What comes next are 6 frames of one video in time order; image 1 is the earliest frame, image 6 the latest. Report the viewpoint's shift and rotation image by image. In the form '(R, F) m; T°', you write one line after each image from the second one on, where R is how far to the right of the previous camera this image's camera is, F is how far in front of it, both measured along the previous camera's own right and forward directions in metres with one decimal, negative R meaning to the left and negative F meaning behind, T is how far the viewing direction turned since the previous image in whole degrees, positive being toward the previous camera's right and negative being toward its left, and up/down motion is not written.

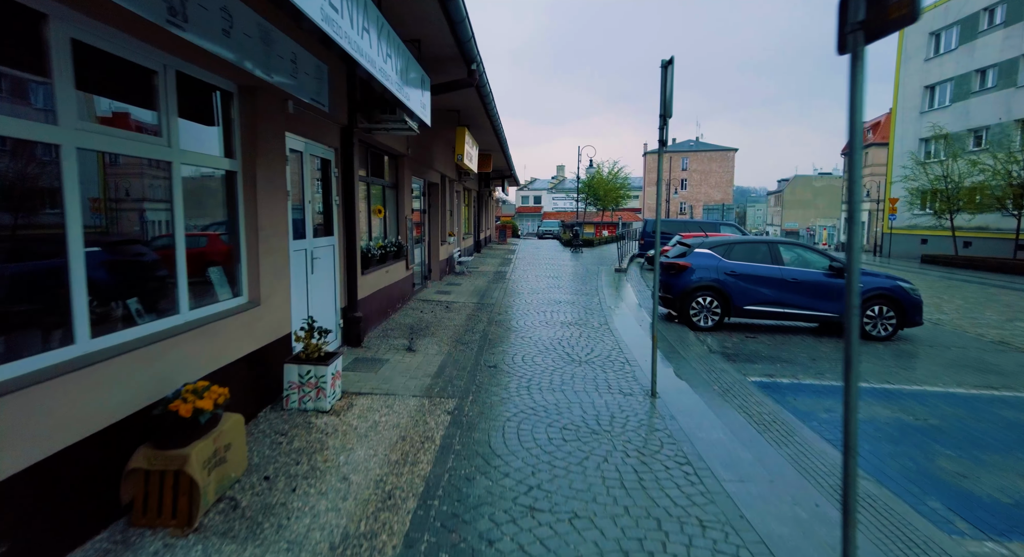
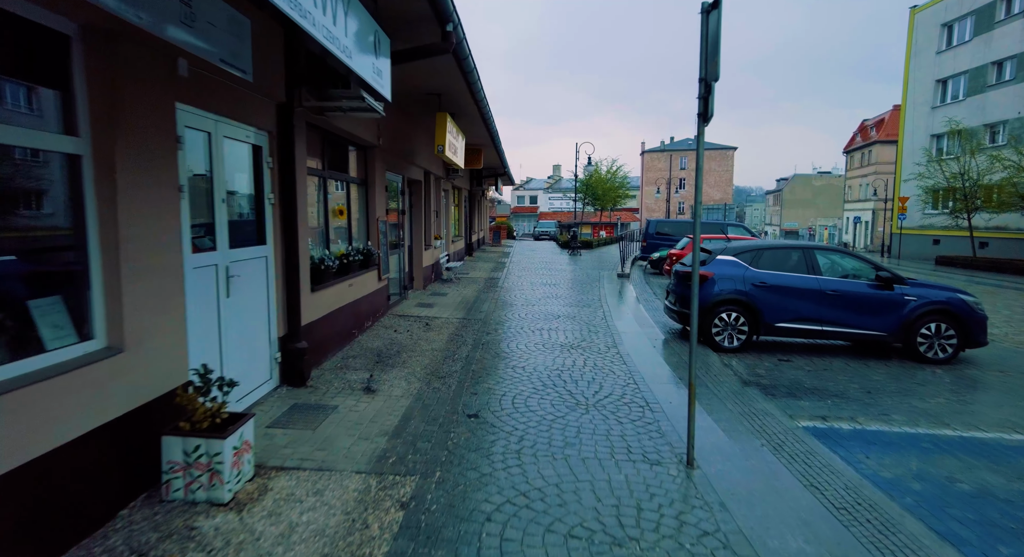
(+0.1, +1.4) m; 0°
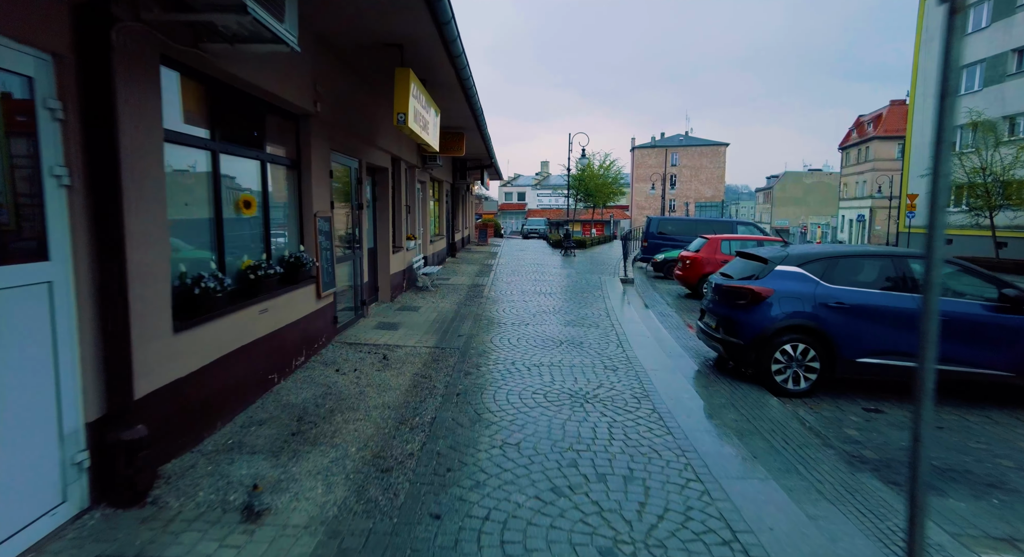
(0.0, +2.1) m; +1°
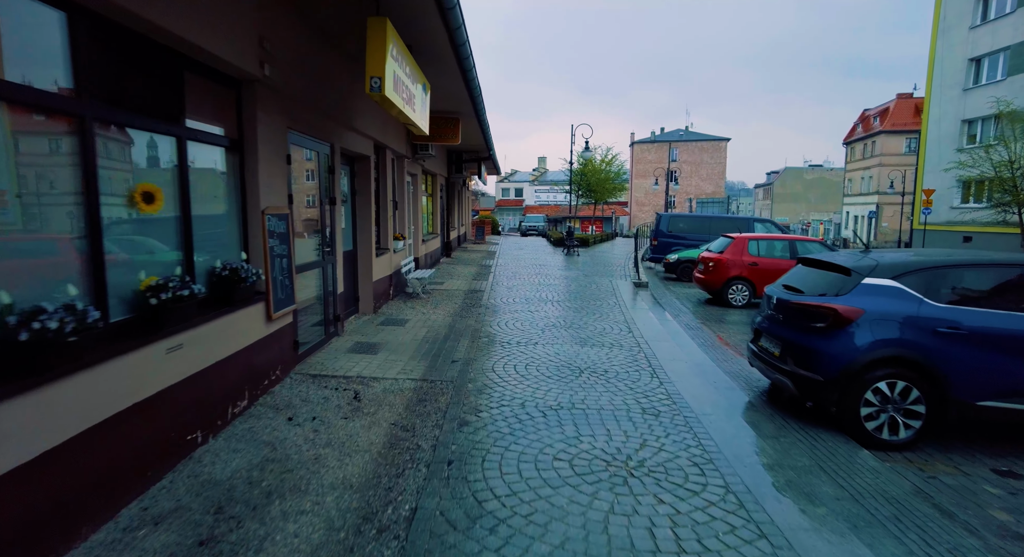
(-0.1, +1.4) m; 0°
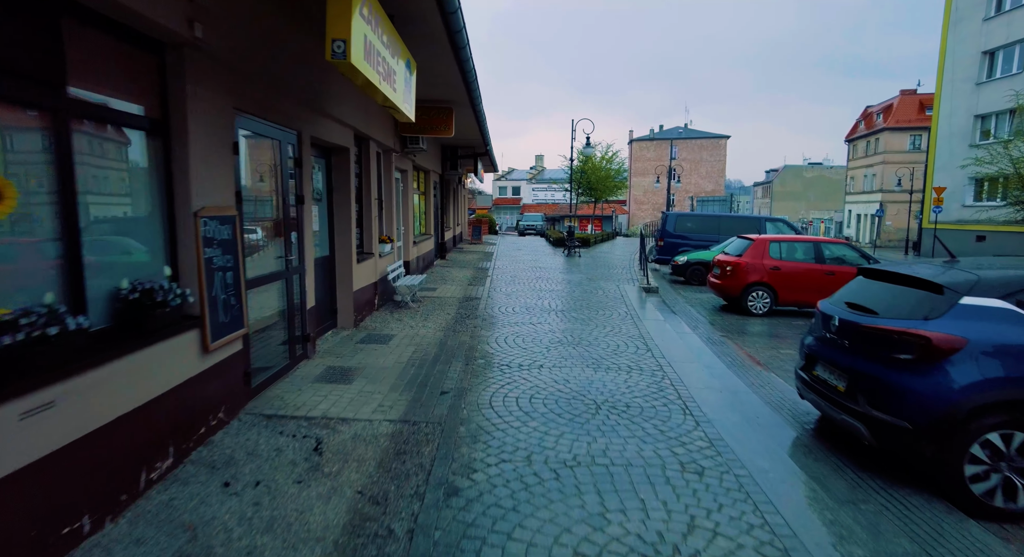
(0.0, +1.0) m; 0°
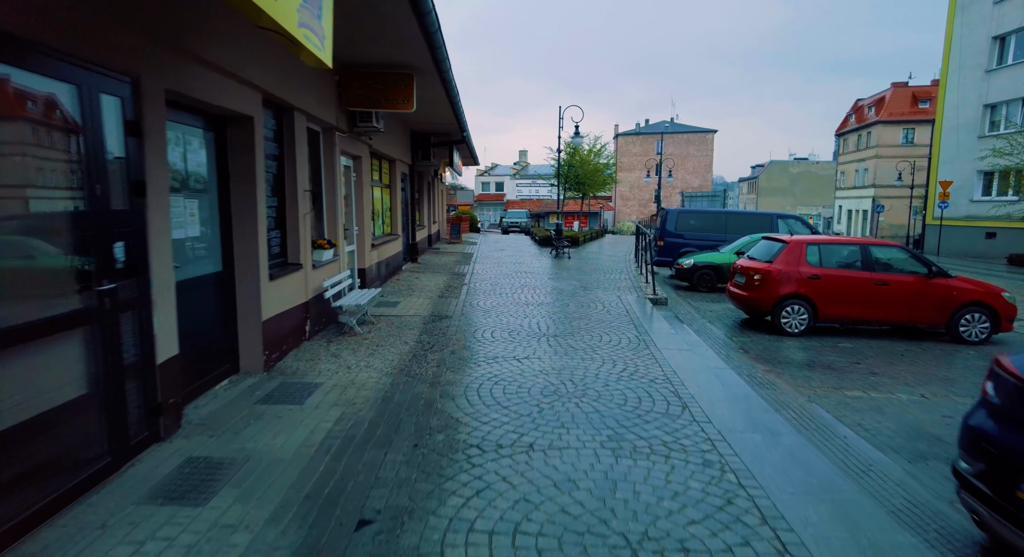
(+0.1, +2.1) m; +2°
